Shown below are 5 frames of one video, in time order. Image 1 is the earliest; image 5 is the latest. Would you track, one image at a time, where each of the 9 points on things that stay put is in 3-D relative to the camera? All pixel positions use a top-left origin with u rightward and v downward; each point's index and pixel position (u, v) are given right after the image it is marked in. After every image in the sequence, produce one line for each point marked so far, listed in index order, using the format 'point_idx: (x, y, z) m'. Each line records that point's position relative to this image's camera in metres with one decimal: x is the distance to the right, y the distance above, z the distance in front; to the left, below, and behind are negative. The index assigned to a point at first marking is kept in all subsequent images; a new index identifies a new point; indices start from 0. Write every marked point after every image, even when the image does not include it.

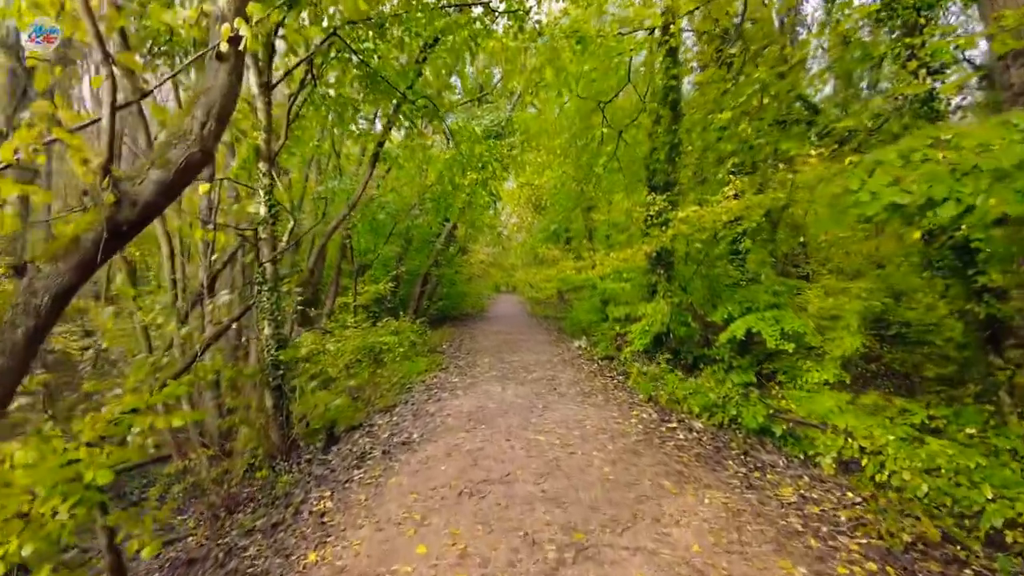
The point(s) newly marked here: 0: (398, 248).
0: (-3.3, +1.1, +16.4) m
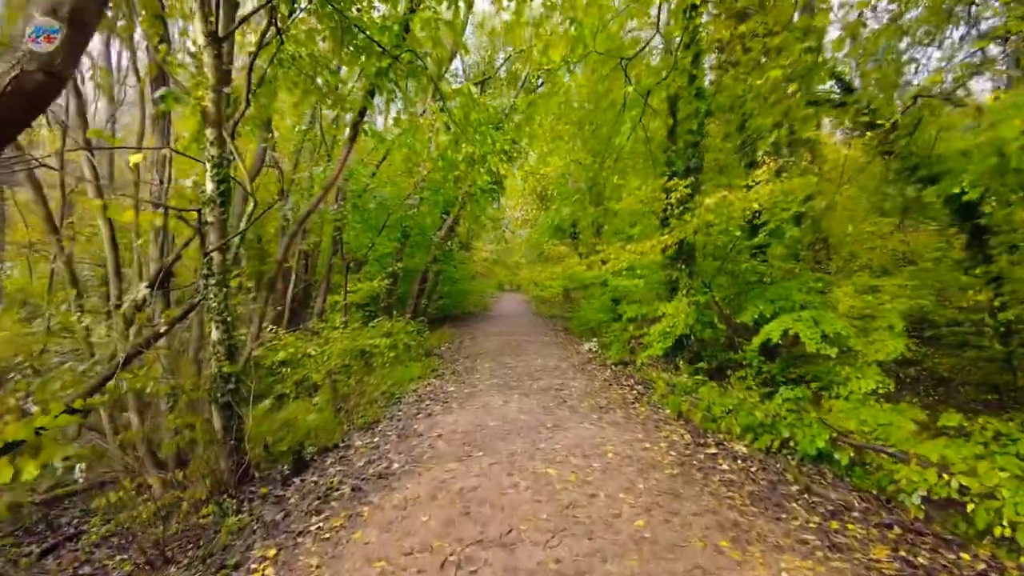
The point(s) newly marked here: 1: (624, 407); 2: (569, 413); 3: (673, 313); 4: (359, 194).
0: (-3.2, +1.2, +15.4) m
1: (+1.4, -1.4, +6.7) m
2: (+0.7, -1.5, +6.3) m
3: (+2.6, -0.4, +9.0) m
4: (-3.2, +1.9, +11.7) m
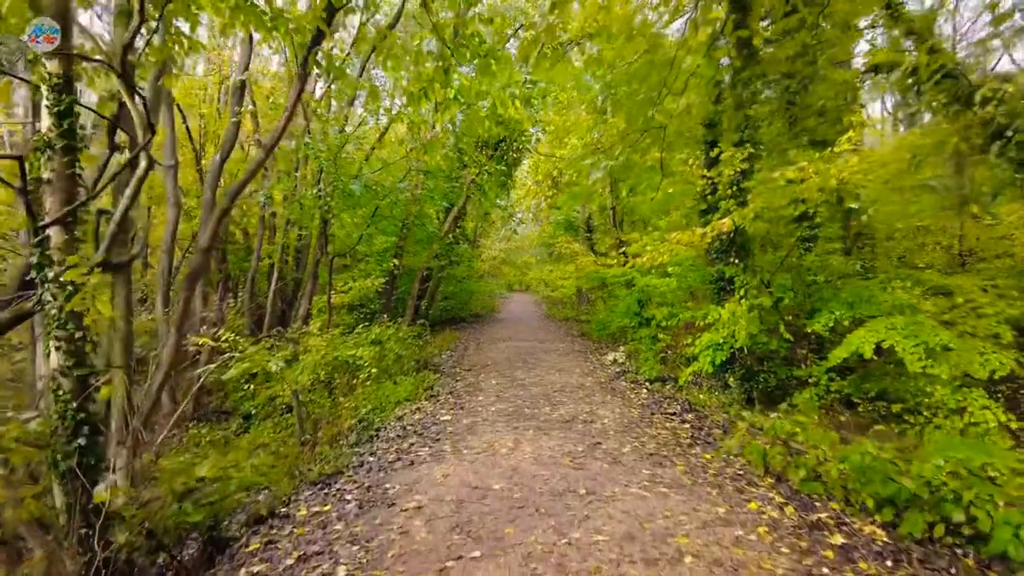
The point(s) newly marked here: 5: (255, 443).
0: (-3.0, +1.2, +13.7) m
1: (+1.5, -1.4, +4.9) m
2: (+0.8, -1.4, +4.6) m
3: (+2.8, -0.4, +7.3) m
4: (-2.9, +2.0, +10.0) m
5: (-3.3, -2.0, +7.2) m
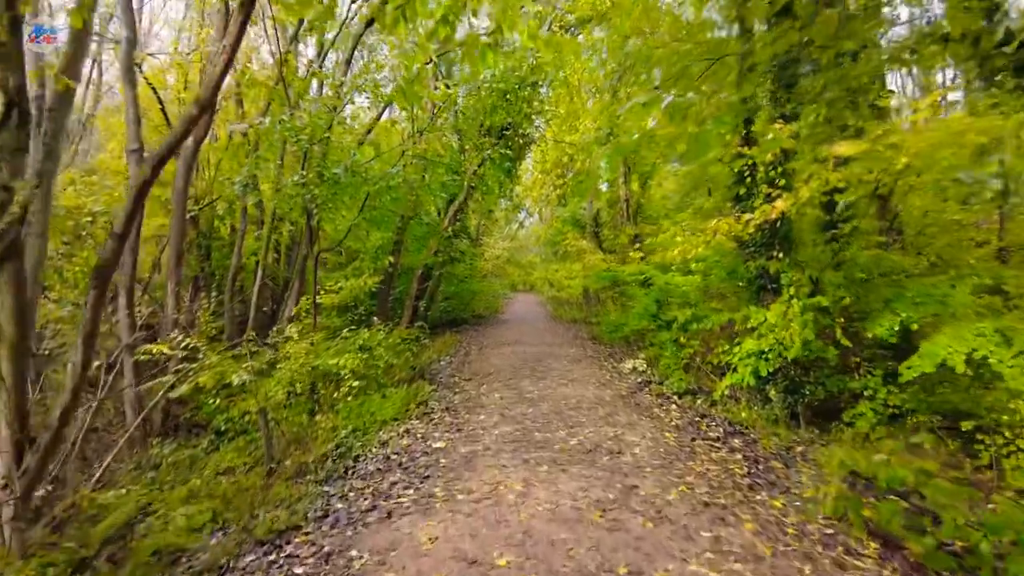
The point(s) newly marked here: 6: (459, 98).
0: (-2.9, +1.2, +12.7) m
1: (+1.5, -1.4, +3.8) m
2: (+0.8, -1.4, +3.5) m
3: (+2.9, -0.4, +6.2) m
4: (-2.9, +2.0, +9.0) m
5: (-3.3, -2.0, +6.2) m
6: (-1.1, +3.7, +10.9) m
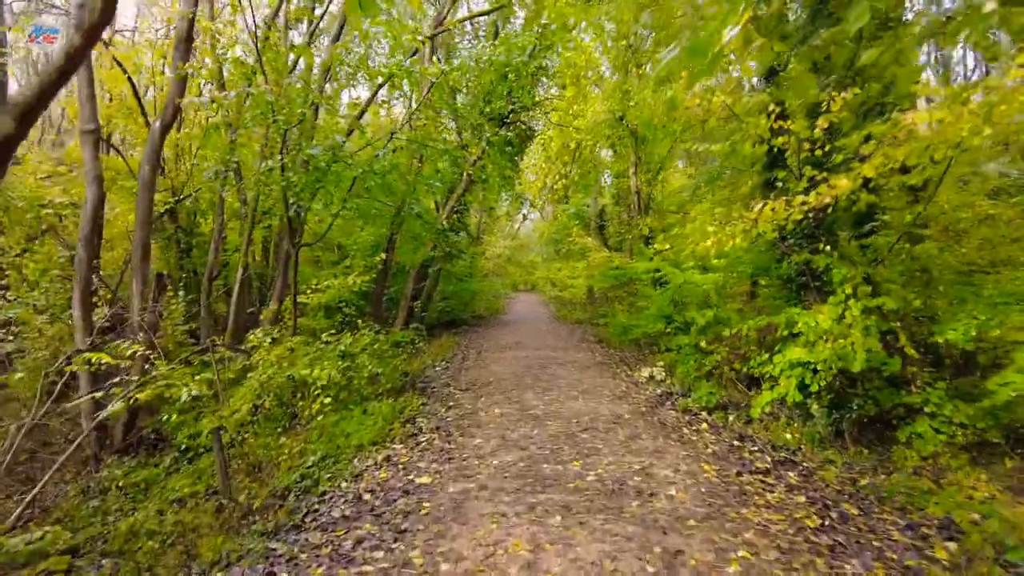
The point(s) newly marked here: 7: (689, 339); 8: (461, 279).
0: (-2.8, +1.2, +11.7) m
1: (+1.5, -1.4, +2.9) m
2: (+0.8, -1.4, +2.6) m
3: (+2.9, -0.4, +5.2) m
4: (-2.8, +2.0, +8.1) m
5: (-3.2, -2.0, +5.3) m
6: (-1.0, +3.8, +10.0) m
7: (+2.5, -0.7, +7.7) m
8: (-1.5, +0.3, +17.0) m
